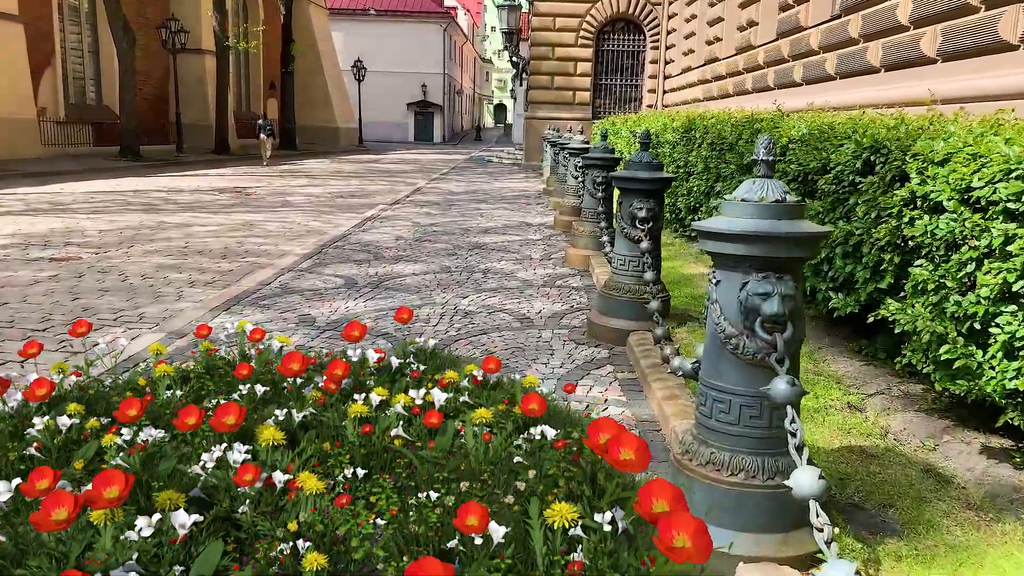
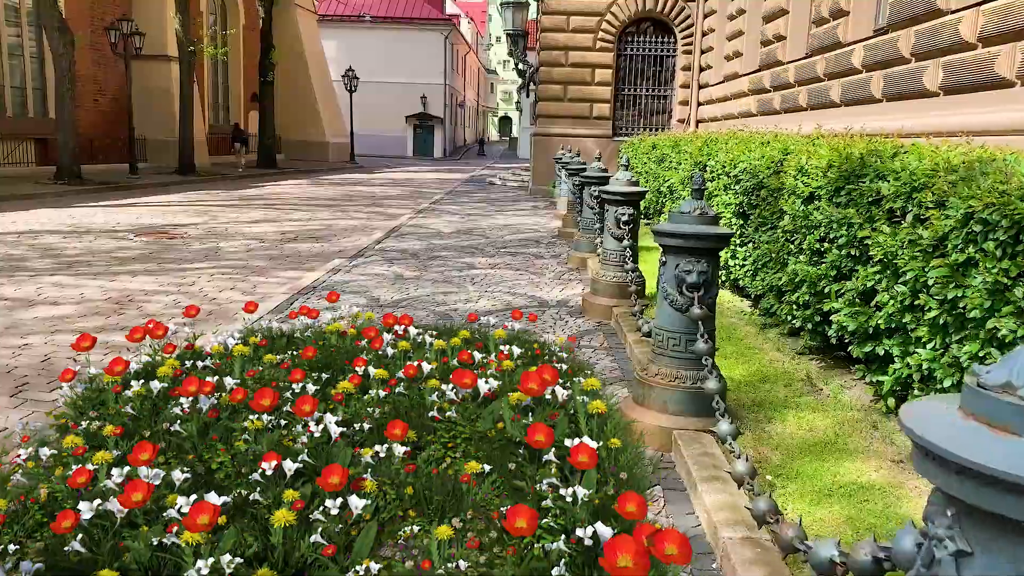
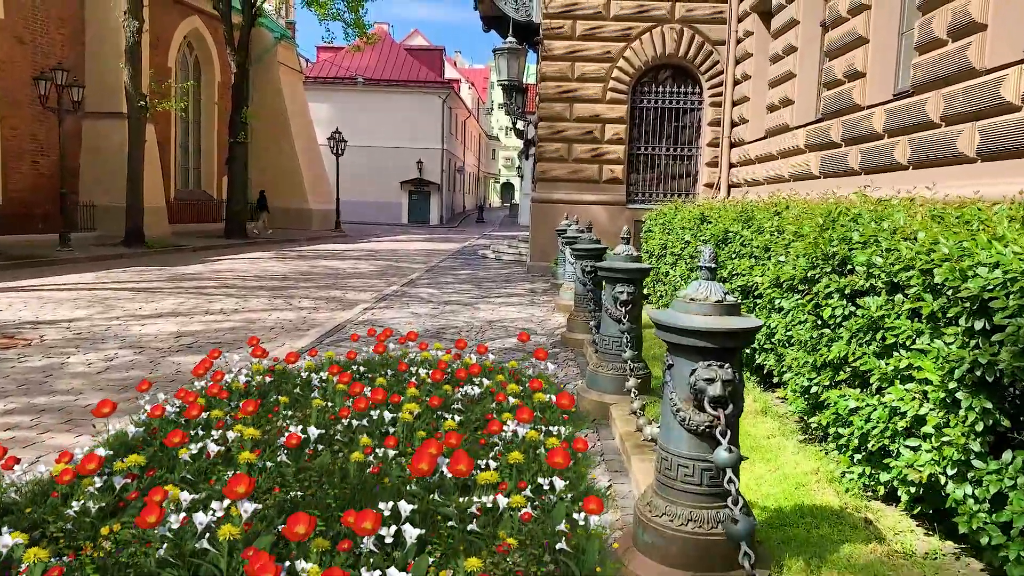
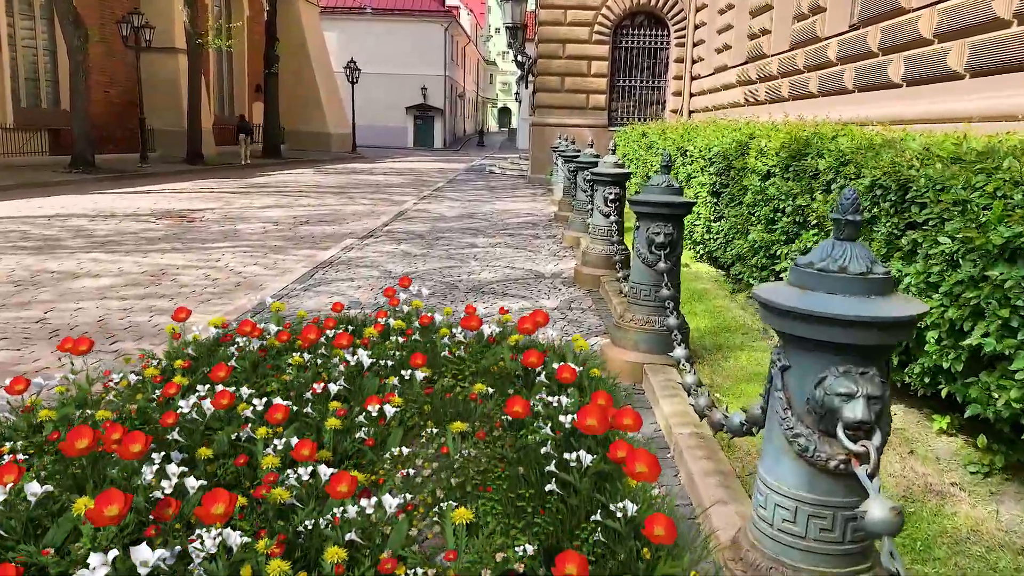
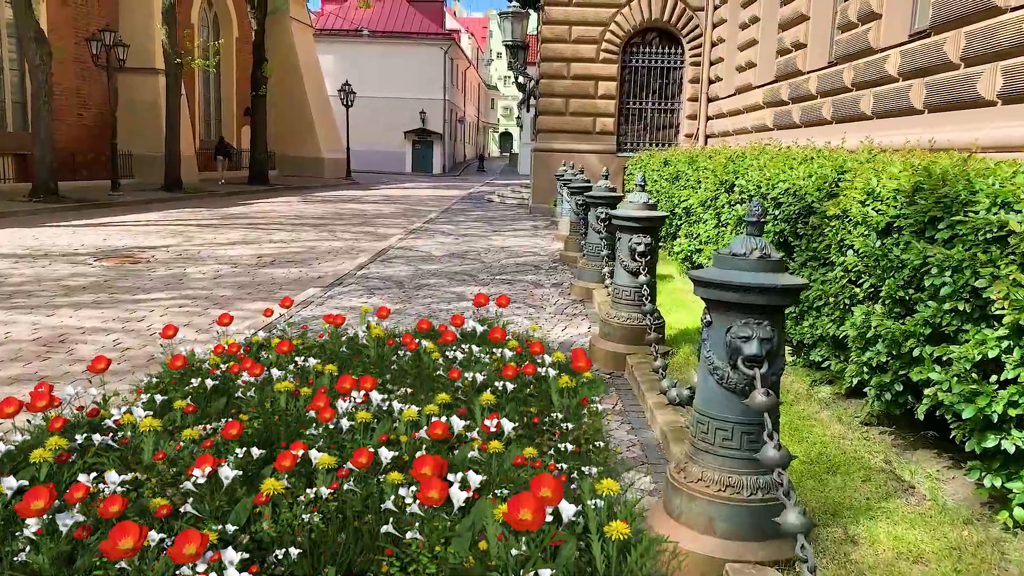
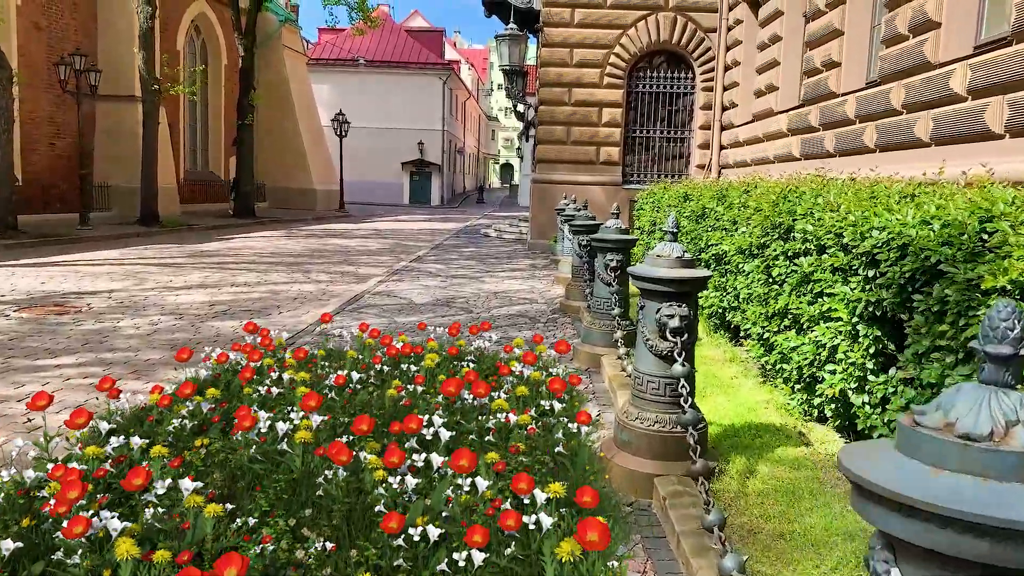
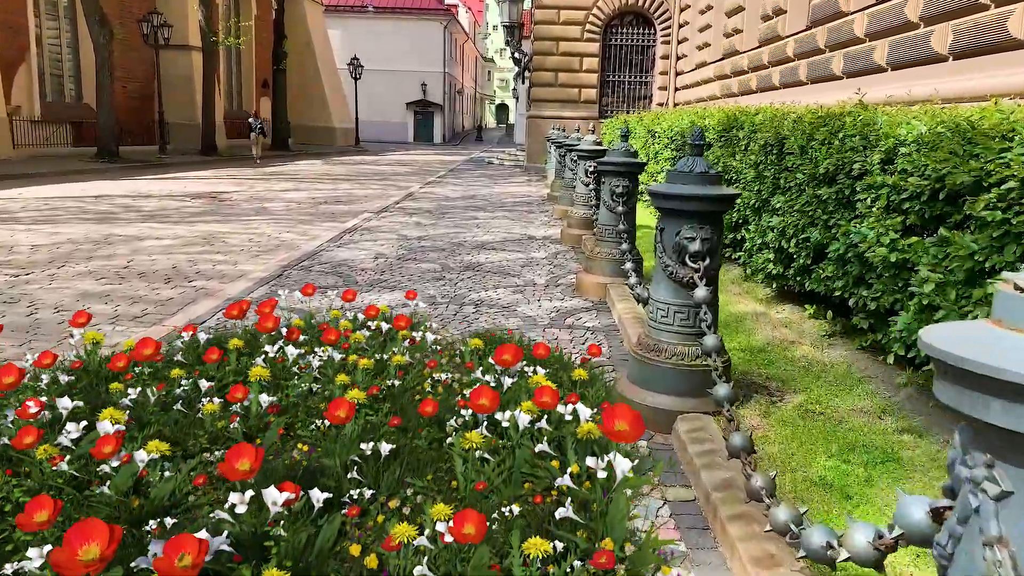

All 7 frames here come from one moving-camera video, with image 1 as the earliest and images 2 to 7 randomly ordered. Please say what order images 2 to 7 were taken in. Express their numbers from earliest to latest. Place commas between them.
7, 4, 2, 5, 6, 3
